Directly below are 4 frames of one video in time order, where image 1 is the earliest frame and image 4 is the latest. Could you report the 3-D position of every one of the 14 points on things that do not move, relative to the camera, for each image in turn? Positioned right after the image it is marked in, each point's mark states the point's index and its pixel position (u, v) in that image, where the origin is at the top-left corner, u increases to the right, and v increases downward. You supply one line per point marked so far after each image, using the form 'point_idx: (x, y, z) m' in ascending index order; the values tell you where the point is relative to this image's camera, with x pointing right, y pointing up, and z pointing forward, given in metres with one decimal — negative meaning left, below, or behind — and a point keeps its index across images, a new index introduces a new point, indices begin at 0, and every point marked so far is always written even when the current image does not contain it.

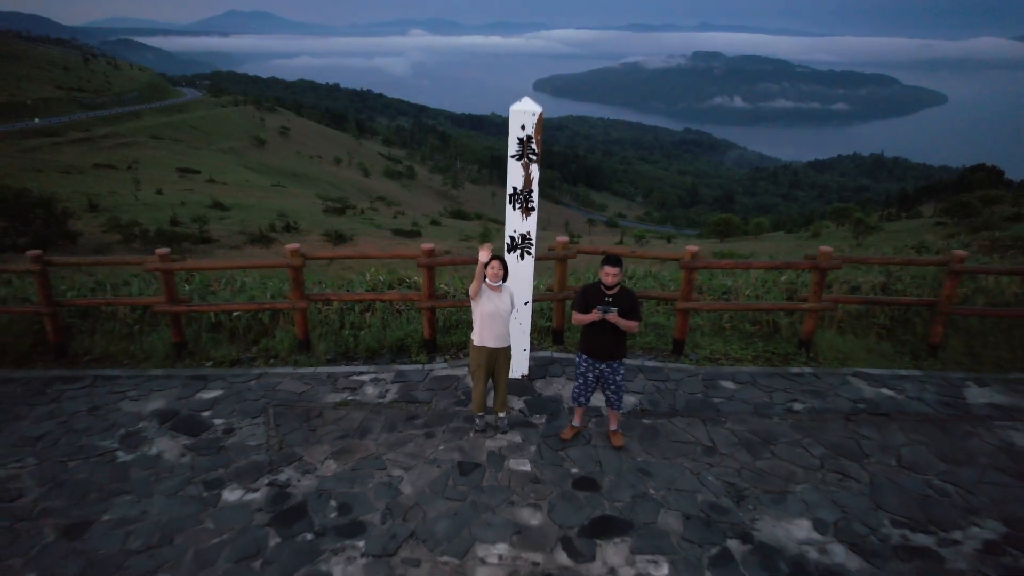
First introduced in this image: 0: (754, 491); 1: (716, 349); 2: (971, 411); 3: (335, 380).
0: (+2.2, -1.9, +3.4) m
1: (+2.8, -0.8, +5.2) m
2: (+5.1, -1.3, +4.3) m
3: (-2.3, -1.1, +4.7) m
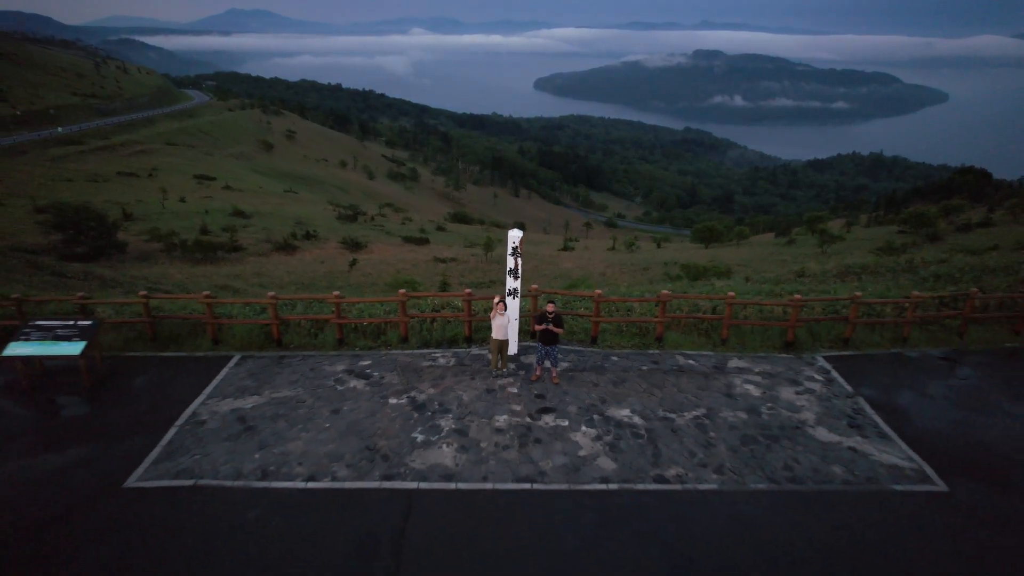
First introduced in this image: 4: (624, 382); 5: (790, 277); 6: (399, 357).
0: (+2.2, -2.4, +8.1) m
1: (+2.8, -1.4, +9.8) m
2: (+5.1, -1.9, +8.9) m
3: (-2.3, -1.7, +9.4) m
4: (+2.6, -2.2, +8.5) m
5: (+12.2, +0.5, +16.2) m
6: (-2.9, -1.7, +9.3) m
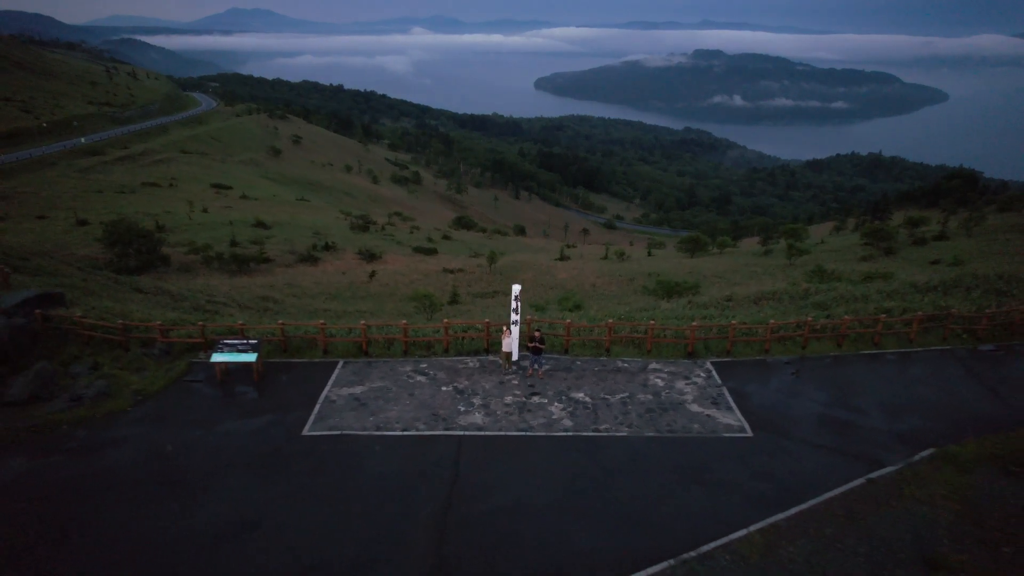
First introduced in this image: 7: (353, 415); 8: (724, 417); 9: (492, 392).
0: (+2.3, -3.7, +13.4) m
1: (+2.9, -2.6, +15.2) m
2: (+5.2, -3.1, +14.3) m
3: (-2.2, -2.9, +14.7) m
4: (+2.7, -3.4, +13.8) m
5: (+12.3, -0.7, +21.6) m
6: (-2.8, -3.0, +14.7) m
7: (-5.5, -4.4, +12.7) m
8: (+7.2, -4.4, +12.4) m
9: (-0.8, -3.8, +13.3) m
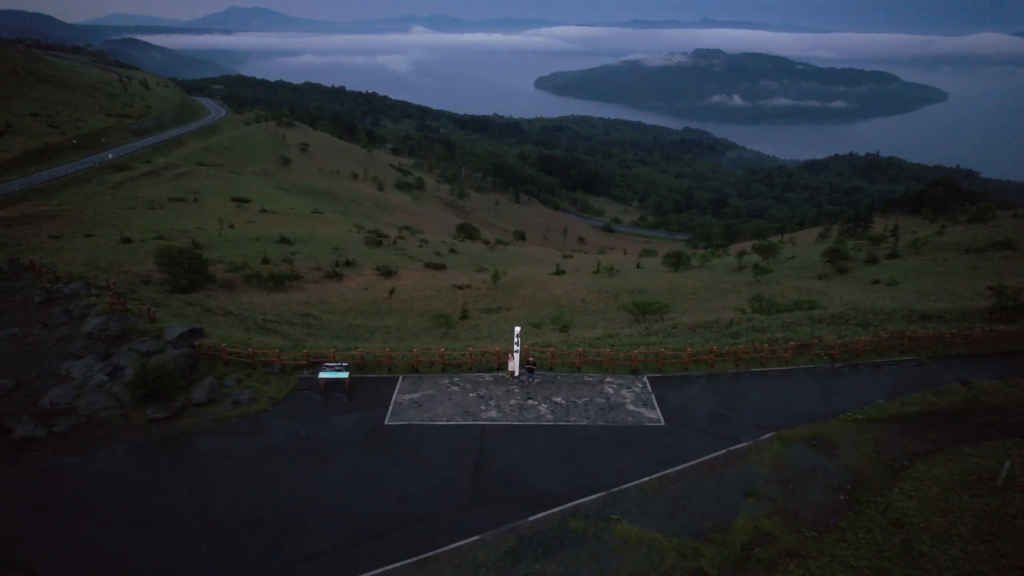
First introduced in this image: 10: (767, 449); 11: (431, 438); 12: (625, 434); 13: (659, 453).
0: (+2.4, -6.0, +20.6) m
1: (+3.0, -4.9, +22.3) m
2: (+5.3, -5.4, +21.4) m
3: (-2.1, -5.3, +21.9) m
4: (+2.8, -5.7, +21.0) m
5: (+12.5, -3.0, +28.7) m
6: (-2.7, -5.3, +21.8) m
7: (-5.3, -6.7, +19.8) m
8: (+7.4, -6.7, +19.6) m
9: (-0.6, -6.1, +20.5) m
10: (+12.3, -7.8, +17.6) m
11: (-4.2, -7.7, +18.4) m
12: (+5.7, -7.5, +18.5) m
13: (+7.1, -8.1, +17.7) m
